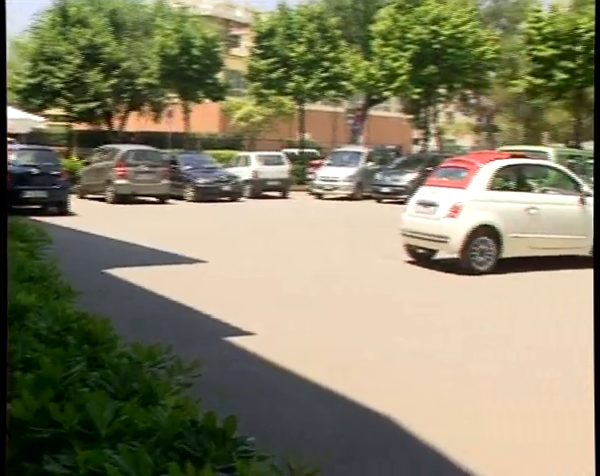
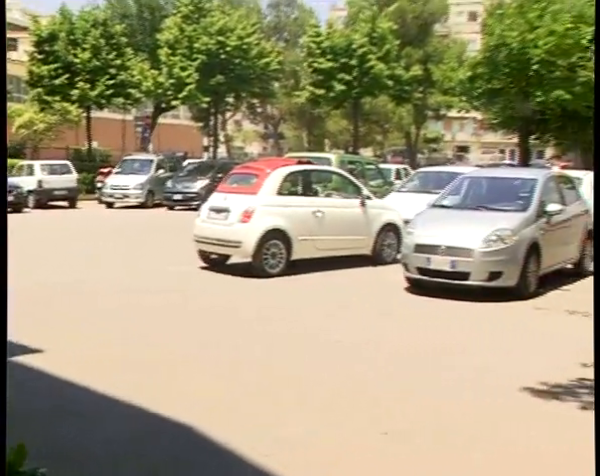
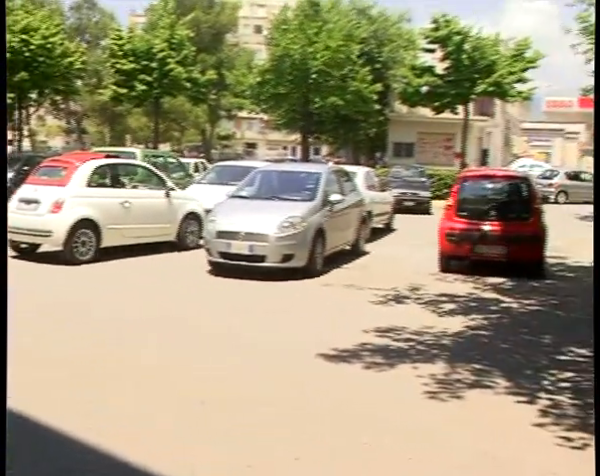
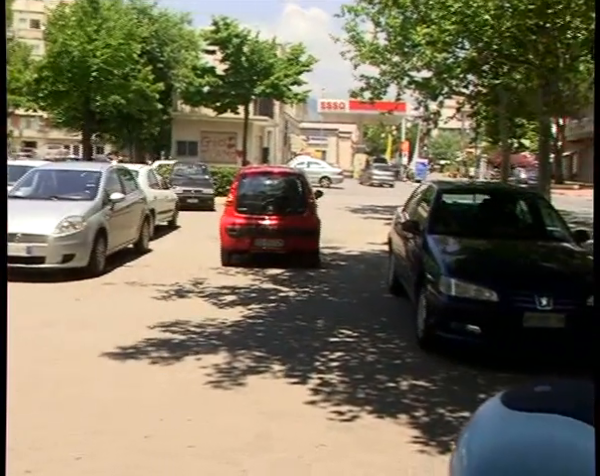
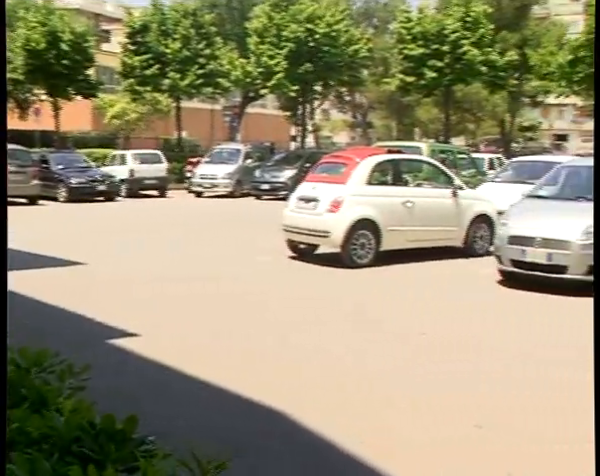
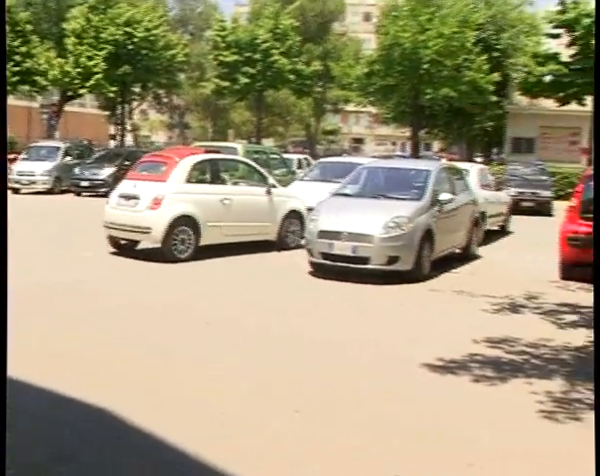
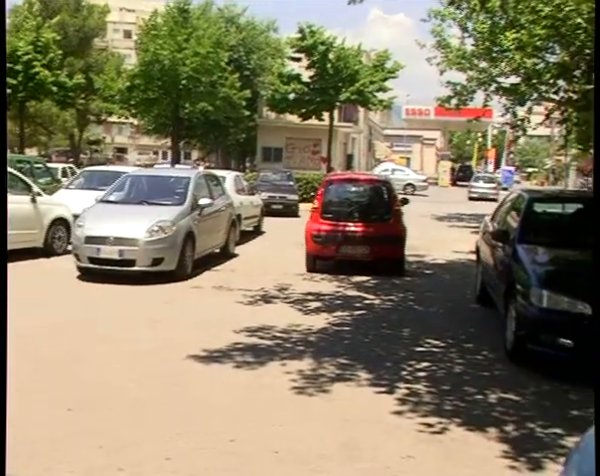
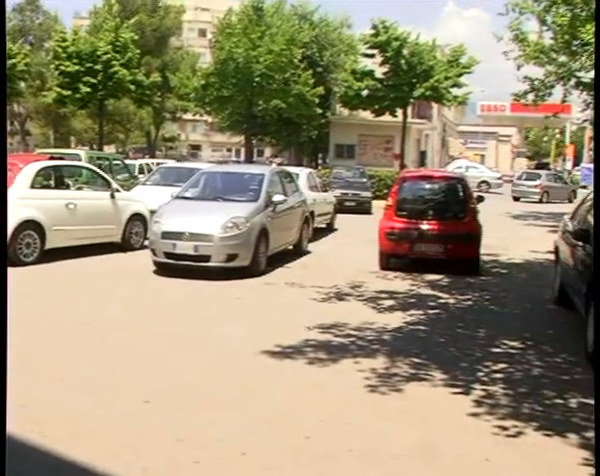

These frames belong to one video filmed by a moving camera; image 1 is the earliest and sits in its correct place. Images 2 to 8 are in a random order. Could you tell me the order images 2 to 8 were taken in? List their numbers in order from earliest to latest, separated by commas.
5, 2, 6, 3, 8, 7, 4
